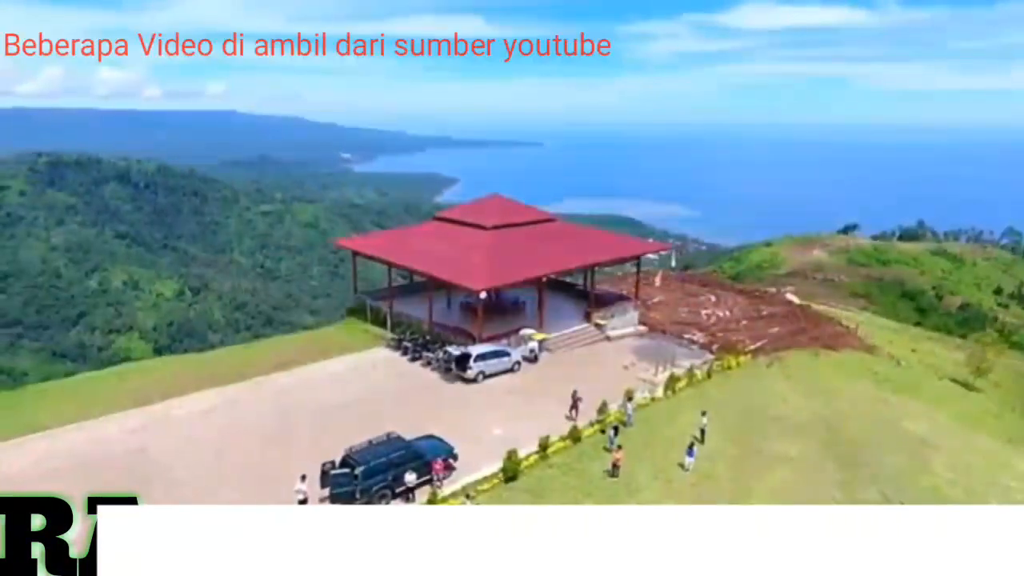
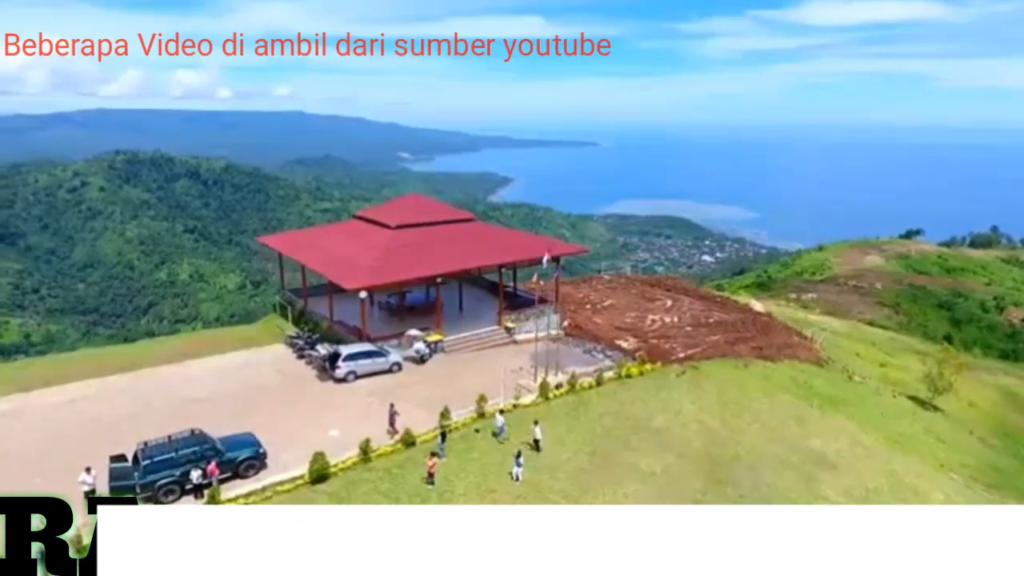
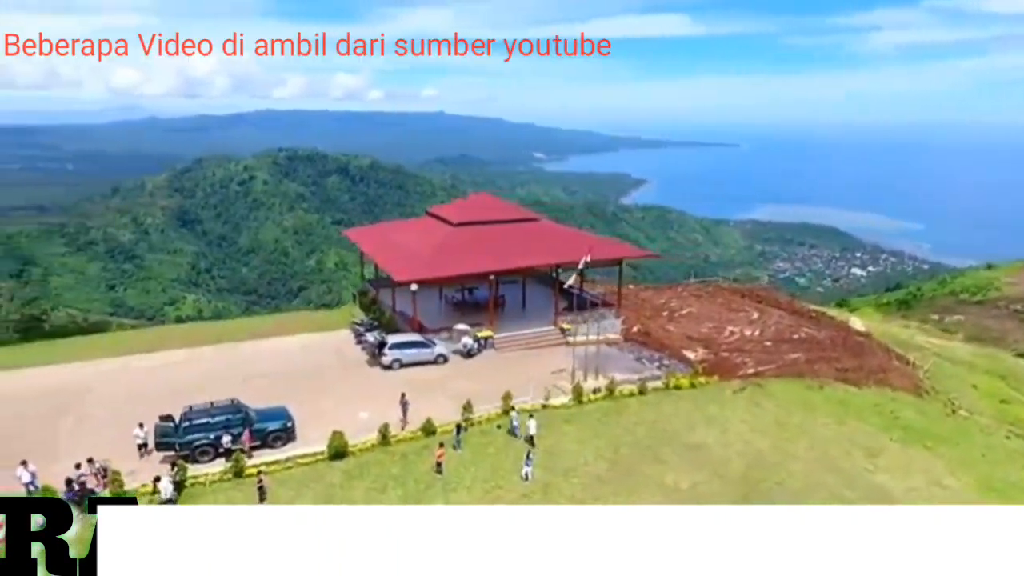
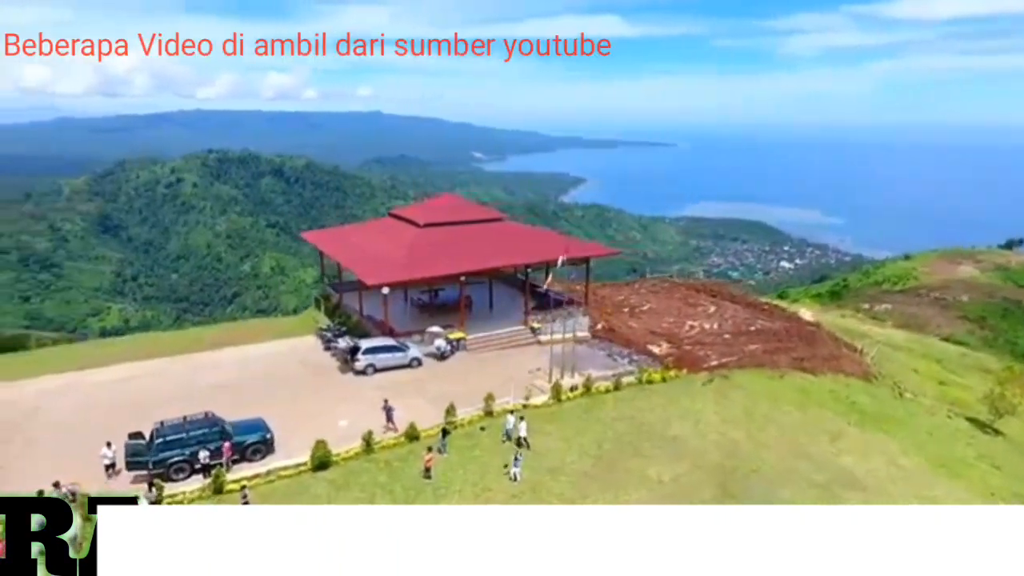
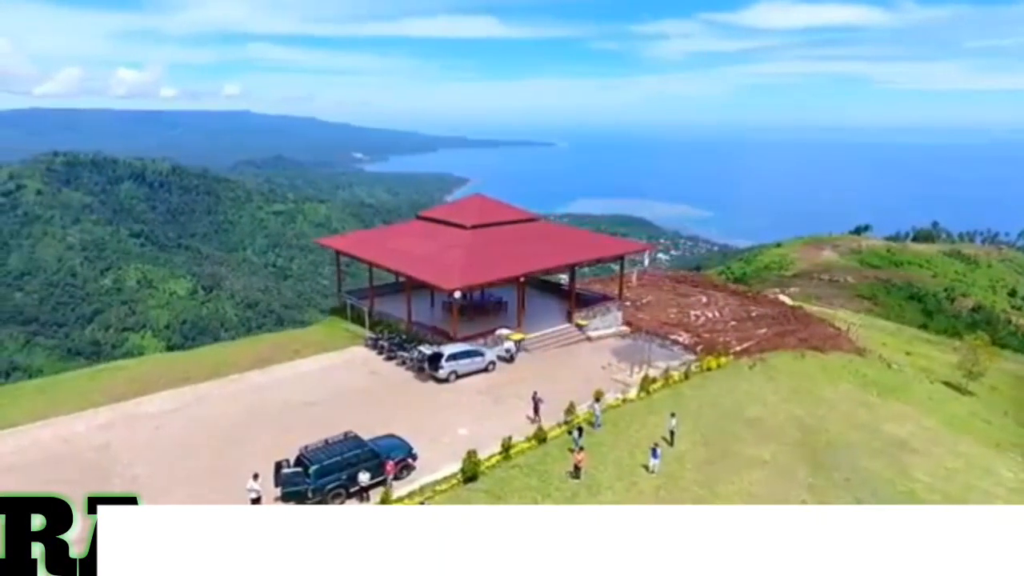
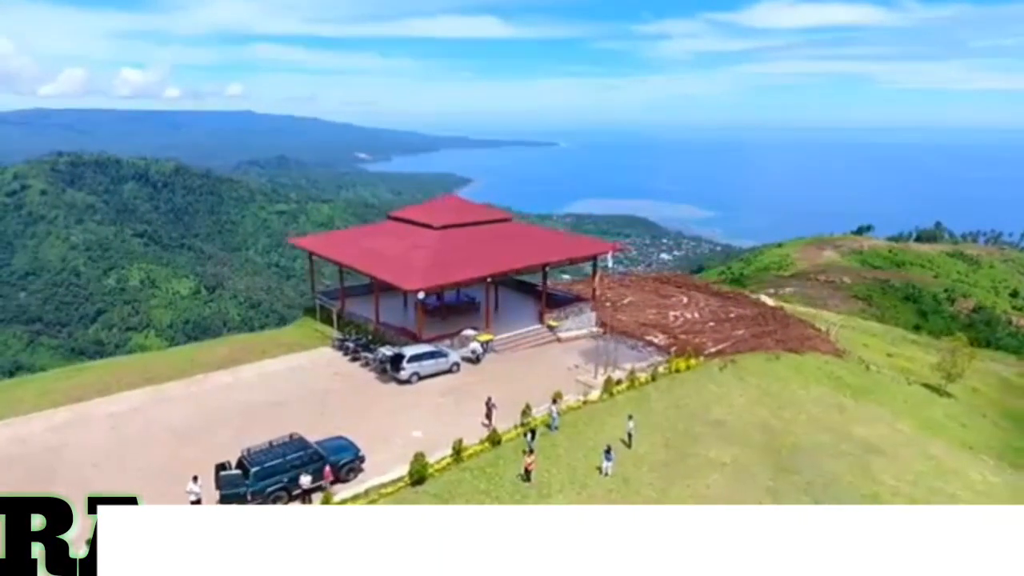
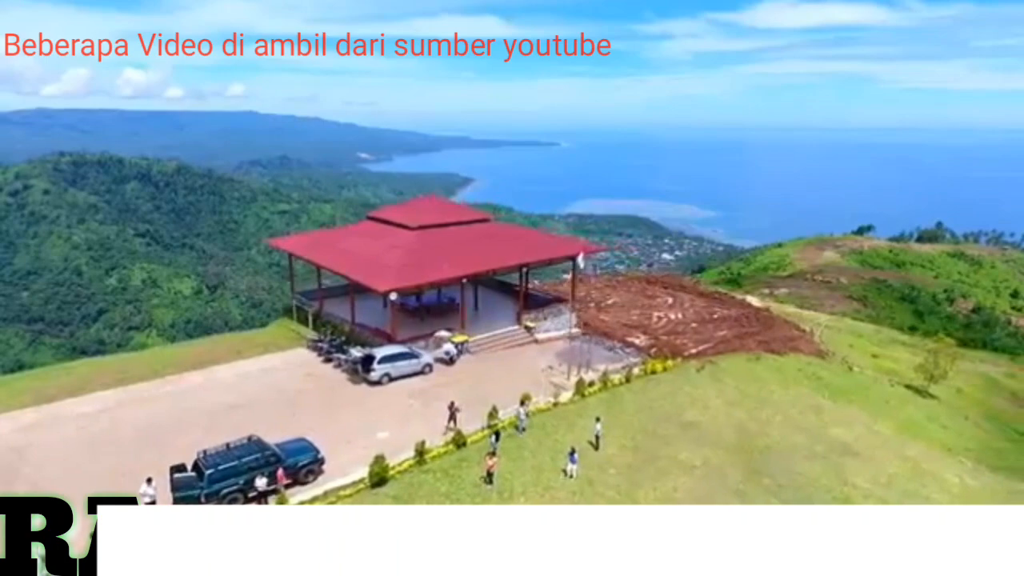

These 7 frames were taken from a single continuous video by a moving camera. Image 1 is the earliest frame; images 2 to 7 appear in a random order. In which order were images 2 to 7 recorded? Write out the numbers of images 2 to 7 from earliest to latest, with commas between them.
5, 6, 7, 2, 4, 3
